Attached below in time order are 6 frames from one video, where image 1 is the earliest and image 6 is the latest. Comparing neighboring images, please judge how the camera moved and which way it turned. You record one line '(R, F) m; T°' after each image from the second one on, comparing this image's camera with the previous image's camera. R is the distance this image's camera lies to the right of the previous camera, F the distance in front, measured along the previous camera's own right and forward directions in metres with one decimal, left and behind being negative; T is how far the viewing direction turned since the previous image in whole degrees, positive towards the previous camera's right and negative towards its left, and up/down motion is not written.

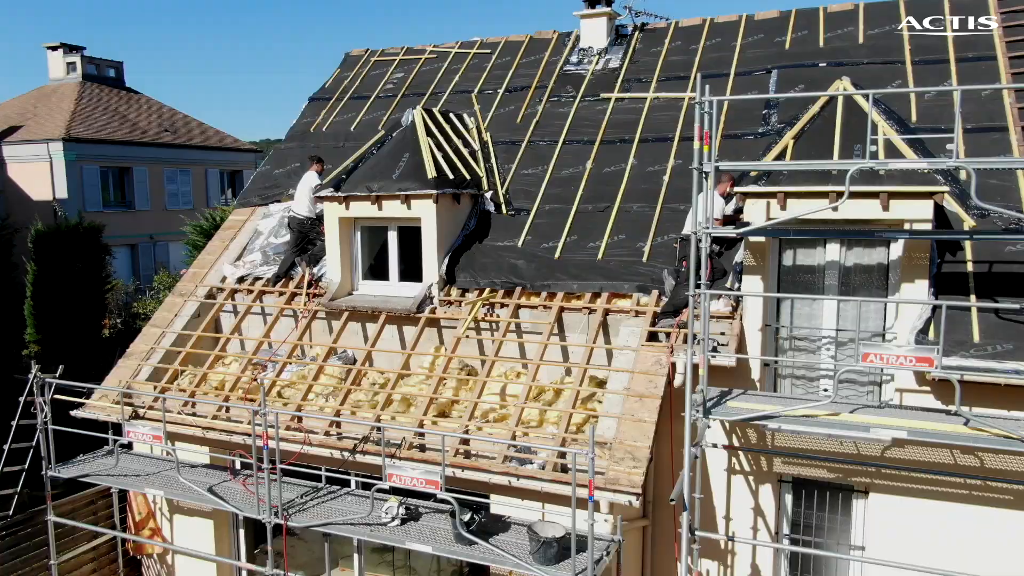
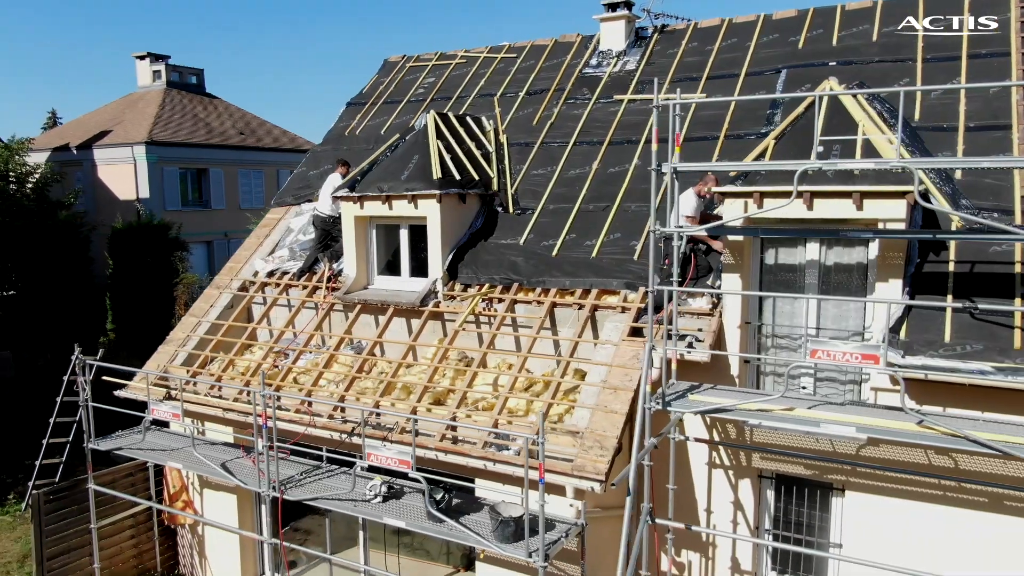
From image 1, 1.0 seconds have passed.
(+0.9, -0.3) m; -6°
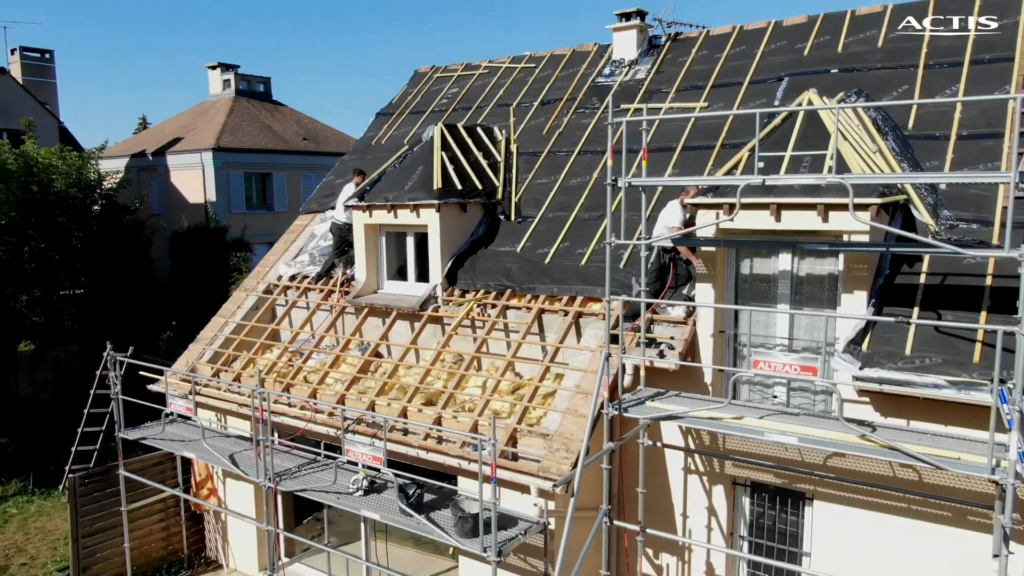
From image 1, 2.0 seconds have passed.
(+1.0, -0.3) m; -6°
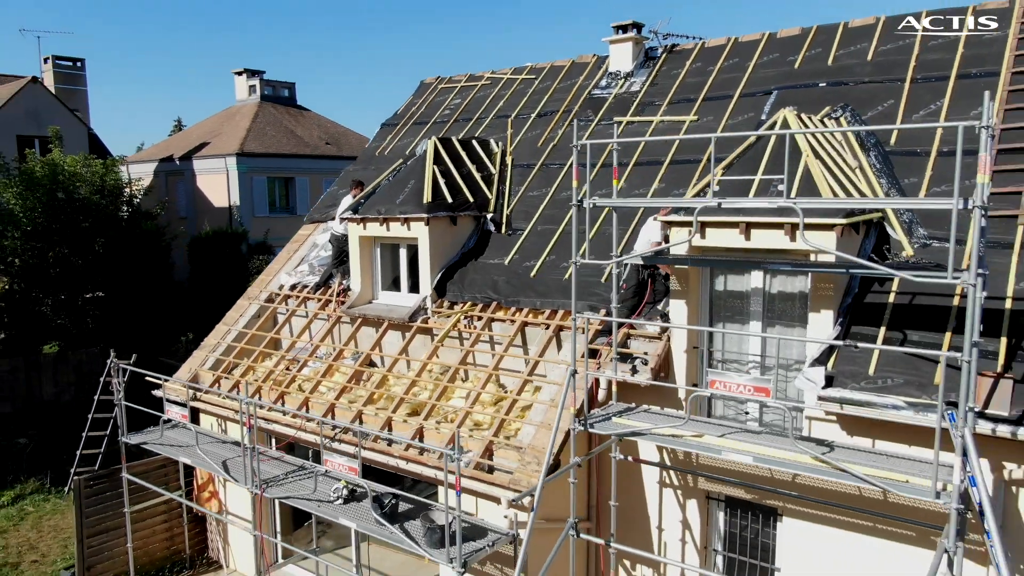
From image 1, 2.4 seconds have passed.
(+0.6, -0.1) m; -2°
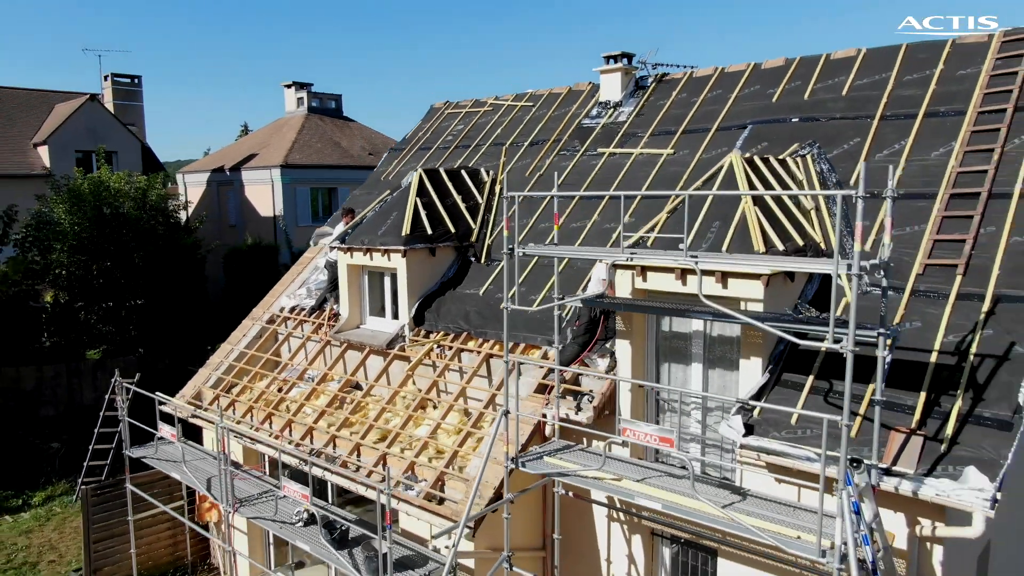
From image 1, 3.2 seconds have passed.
(+1.1, -0.2) m; -5°
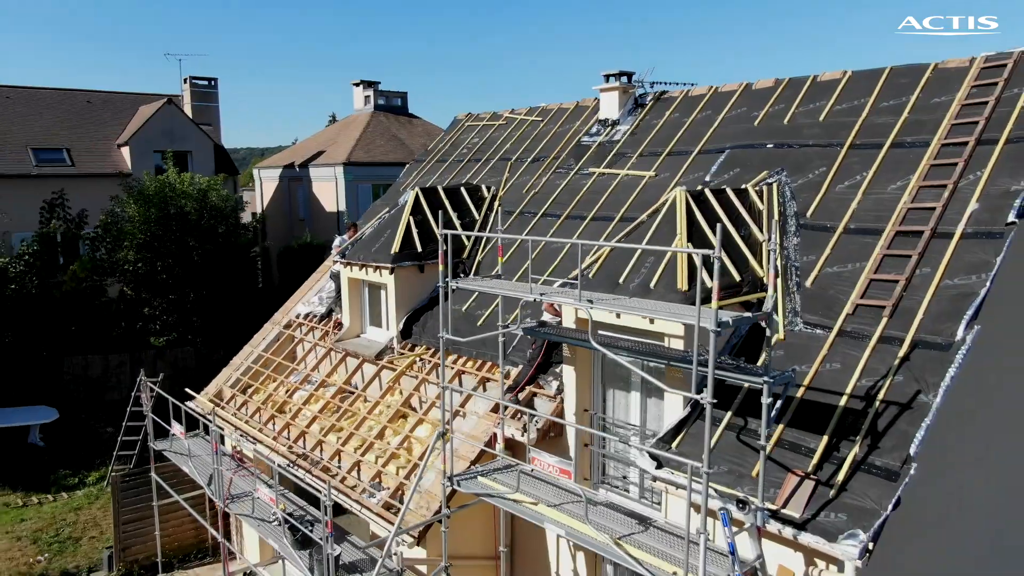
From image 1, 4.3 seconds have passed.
(+1.4, -0.3) m; -7°
